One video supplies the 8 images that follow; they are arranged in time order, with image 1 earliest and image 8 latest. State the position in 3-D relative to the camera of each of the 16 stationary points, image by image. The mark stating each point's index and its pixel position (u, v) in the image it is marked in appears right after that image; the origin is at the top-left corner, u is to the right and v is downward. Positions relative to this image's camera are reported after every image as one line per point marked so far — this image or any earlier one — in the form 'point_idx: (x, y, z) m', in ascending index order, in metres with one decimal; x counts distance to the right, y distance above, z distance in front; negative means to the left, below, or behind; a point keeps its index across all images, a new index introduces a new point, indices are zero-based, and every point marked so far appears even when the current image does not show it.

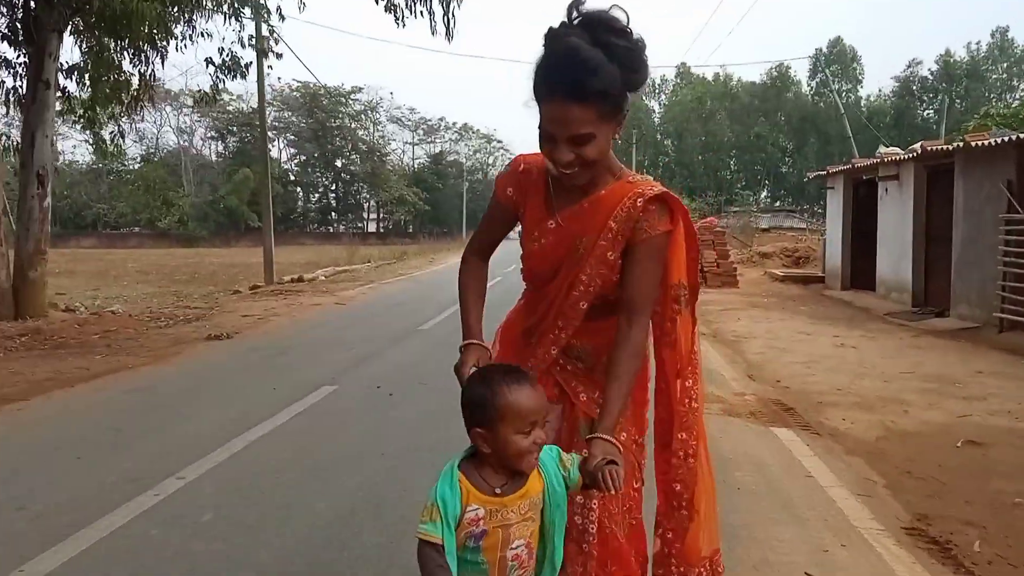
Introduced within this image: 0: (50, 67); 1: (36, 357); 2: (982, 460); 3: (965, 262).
0: (-6.3, +3.0, +11.7) m
1: (-4.7, -0.7, +8.4) m
2: (+2.6, -1.0, +4.7) m
3: (+6.1, +0.4, +11.4) m
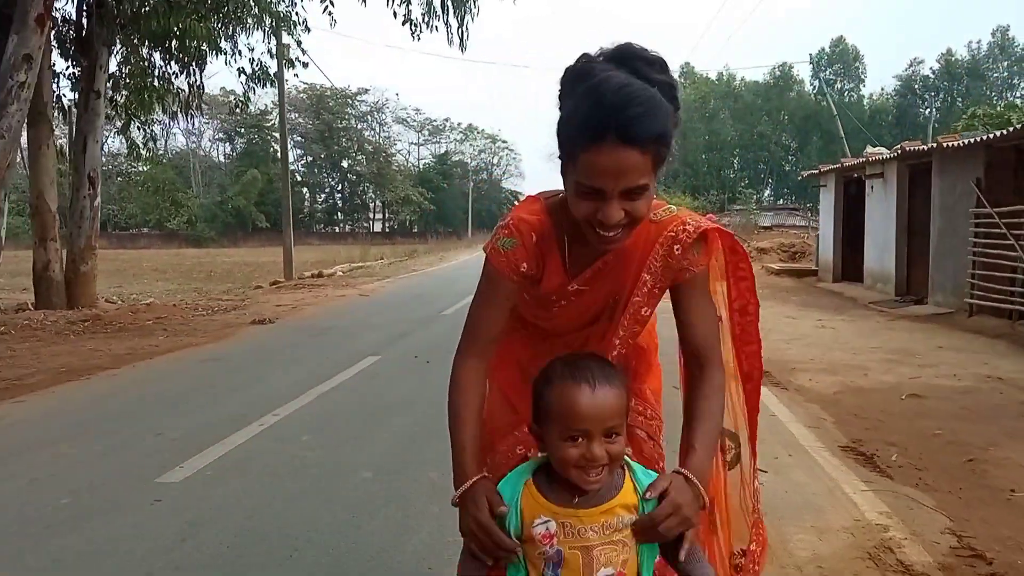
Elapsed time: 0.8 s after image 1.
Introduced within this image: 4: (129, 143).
0: (-6.2, +3.1, +12.8) m
1: (-4.6, -0.5, +9.5) m
2: (+2.8, -0.8, +5.7) m
3: (+6.2, +0.5, +12.4) m
4: (-7.1, +2.7, +15.7) m
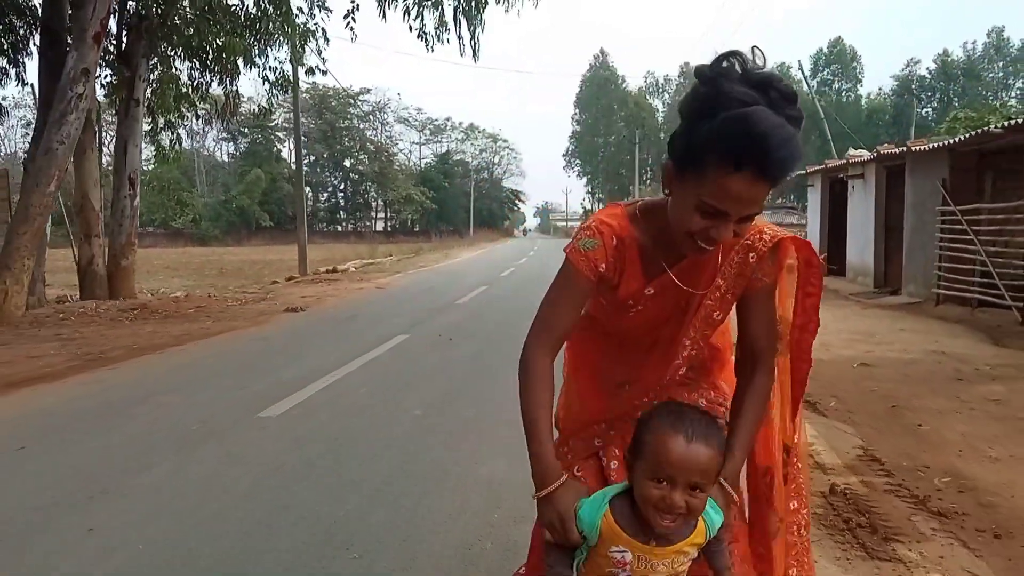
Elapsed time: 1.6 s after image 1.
0: (-6.1, +3.3, +13.9) m
1: (-4.5, -0.4, +10.6) m
2: (+2.9, -0.7, +6.9) m
3: (+6.3, +0.6, +13.5) m
4: (-7.0, +2.8, +16.9) m
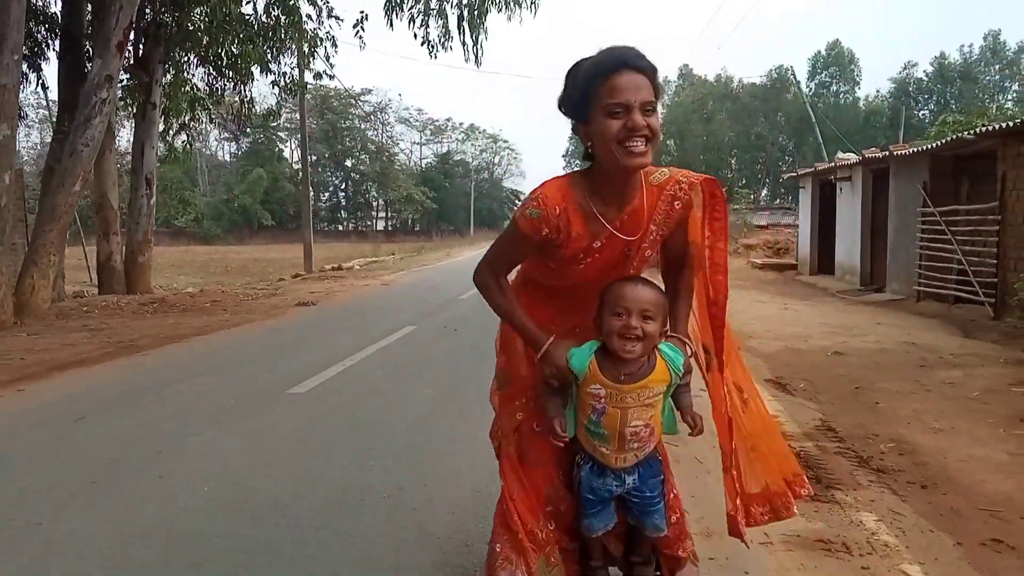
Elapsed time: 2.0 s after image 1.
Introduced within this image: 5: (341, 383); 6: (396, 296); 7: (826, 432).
0: (-6.1, +3.3, +14.5) m
1: (-4.4, -0.4, +11.2) m
2: (+2.9, -0.6, +7.5) m
3: (+6.4, +0.7, +14.1) m
4: (-7.0, +2.9, +17.5) m
5: (-1.3, -0.7, +6.4) m
6: (-2.0, -0.1, +14.3) m
7: (+1.7, -0.8, +4.7) m
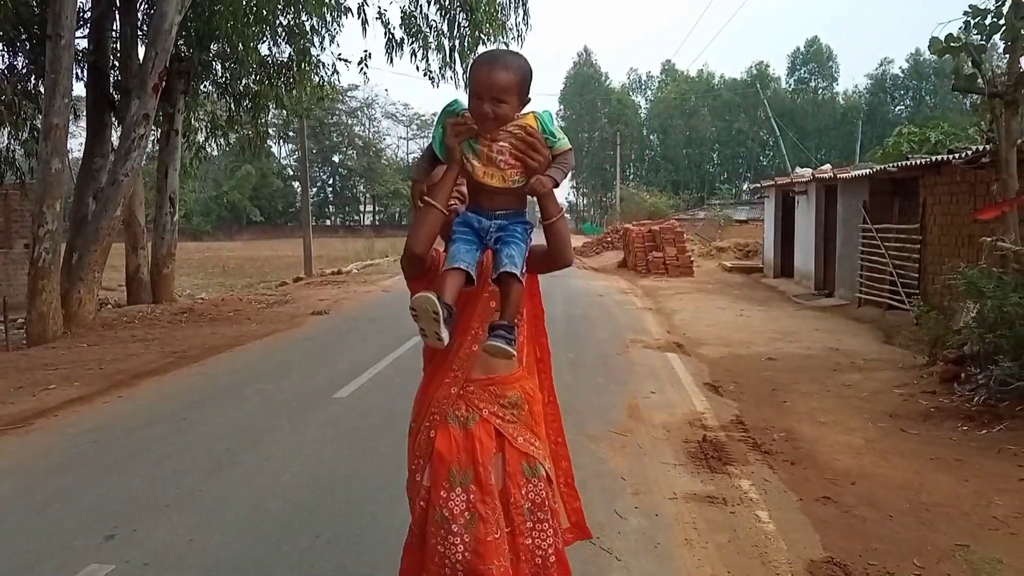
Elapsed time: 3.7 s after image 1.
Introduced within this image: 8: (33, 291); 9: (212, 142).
0: (-6.3, +3.2, +16.0) m
1: (-4.6, -0.6, +12.8) m
2: (+2.8, -0.8, +9.2) m
3: (+6.2, +0.6, +15.9) m
4: (-7.2, +2.7, +19.0) m
5: (-1.3, -0.9, +8.0) m
6: (-2.2, -0.3, +15.9) m
7: (+1.7, -1.0, +6.5) m
8: (-7.1, 0.0, +12.6) m
9: (-6.9, +3.4, +19.6) m
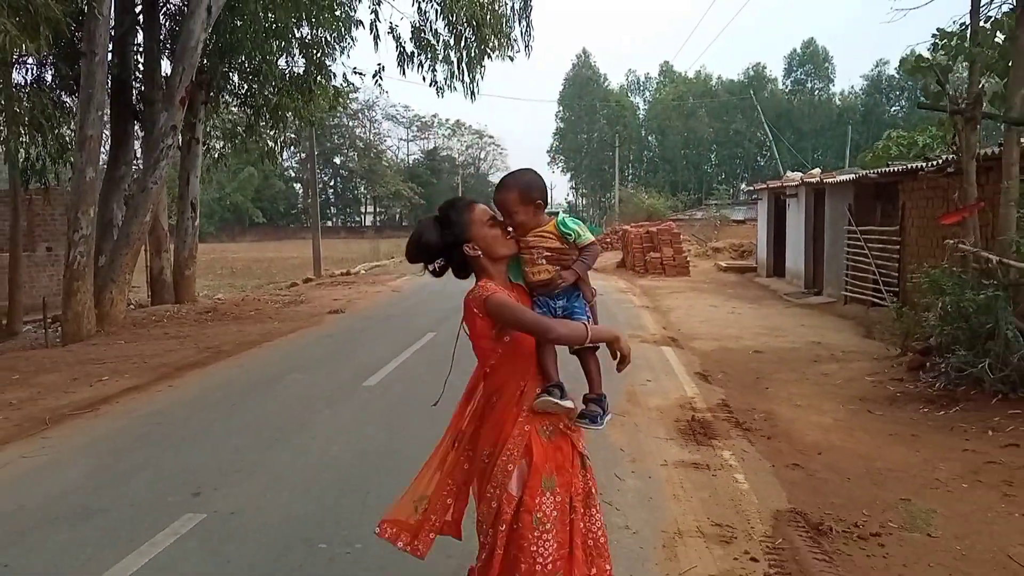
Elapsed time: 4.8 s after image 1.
0: (-6.2, +3.1, +16.9) m
1: (-4.5, -0.6, +13.7) m
2: (+2.9, -0.8, +10.0) m
3: (+6.2, +0.6, +16.7) m
4: (-7.2, +2.7, +19.8) m
5: (-1.2, -0.9, +8.9) m
6: (-2.1, -0.3, +16.8) m
7: (+1.8, -1.0, +7.3) m
8: (-7.0, -0.1, +13.4) m
9: (-6.8, +3.4, +20.4) m
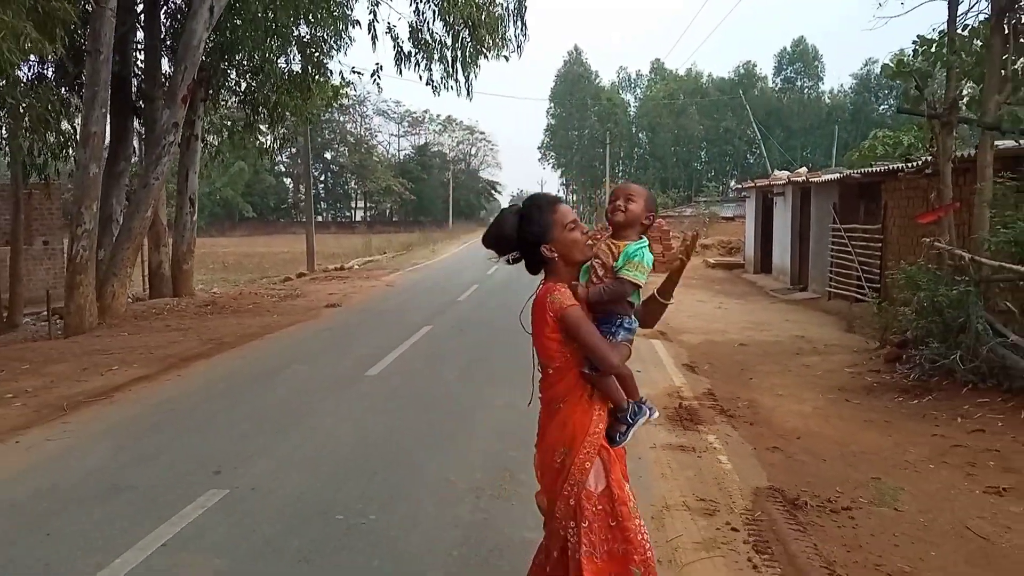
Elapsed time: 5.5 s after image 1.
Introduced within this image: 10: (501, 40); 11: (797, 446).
0: (-6.3, +3.3, +17.1) m
1: (-4.6, -0.5, +14.0) m
2: (+2.8, -0.8, +10.4) m
3: (+6.1, +0.7, +17.2) m
4: (-7.3, +2.9, +20.1) m
5: (-1.3, -0.9, +9.2) m
6: (-2.2, -0.2, +17.1) m
7: (+1.8, -1.0, +7.7) m
8: (-7.1, 0.0, +13.7) m
9: (-7.0, +3.6, +20.7) m
10: (-0.2, +4.7, +16.3) m
11: (+2.1, -1.2, +6.2) m
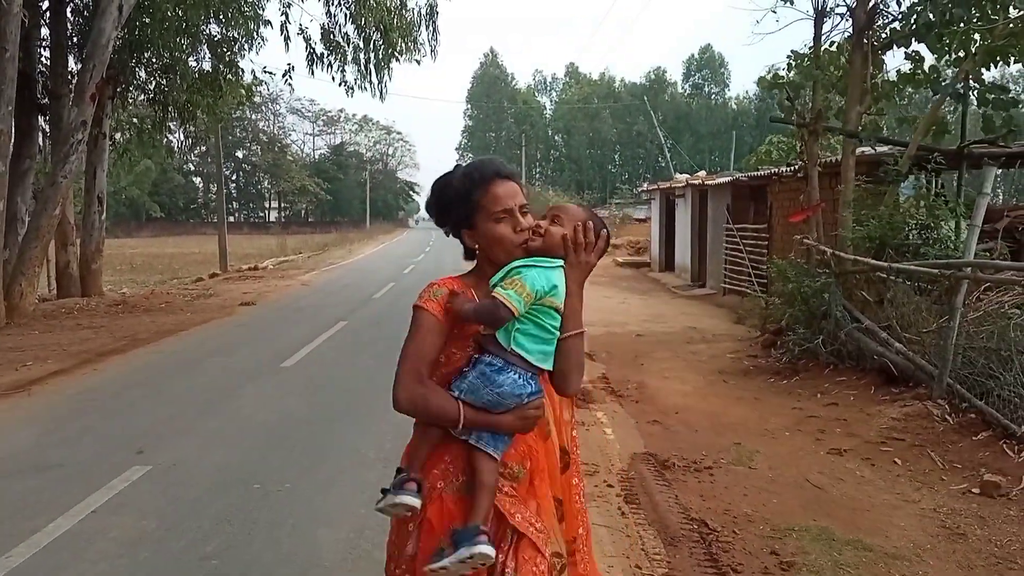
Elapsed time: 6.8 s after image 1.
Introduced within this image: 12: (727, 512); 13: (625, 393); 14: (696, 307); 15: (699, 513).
0: (-8.1, +3.3, +17.0) m
1: (-6.1, -0.4, +14.1) m
2: (+1.7, -0.7, +11.2) m
3: (+4.3, +0.8, +18.3) m
4: (-9.4, +2.9, +19.9) m
5: (-2.3, -0.8, +9.6) m
6: (-4.0, -0.1, +17.4) m
7: (+0.9, -0.9, +8.4) m
8: (-8.5, +0.1, +13.5) m
9: (-9.1, +3.6, +20.5) m
10: (-1.9, +4.8, +16.7) m
11: (+1.3, -1.1, +7.0) m
12: (+1.2, -1.3, +4.8) m
13: (+1.1, -1.0, +7.9) m
14: (+3.4, -0.3, +15.6) m
15: (+1.1, -1.3, +4.8) m
